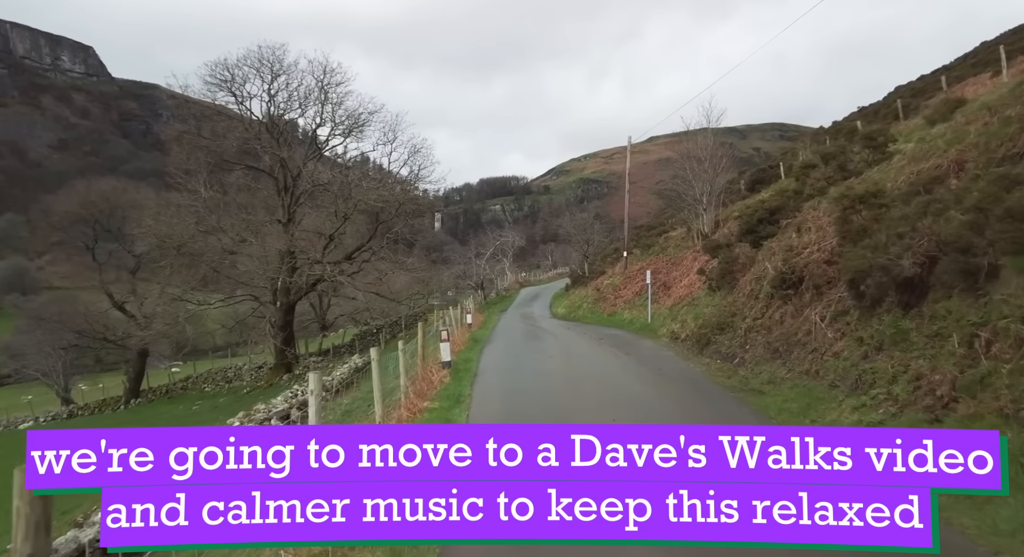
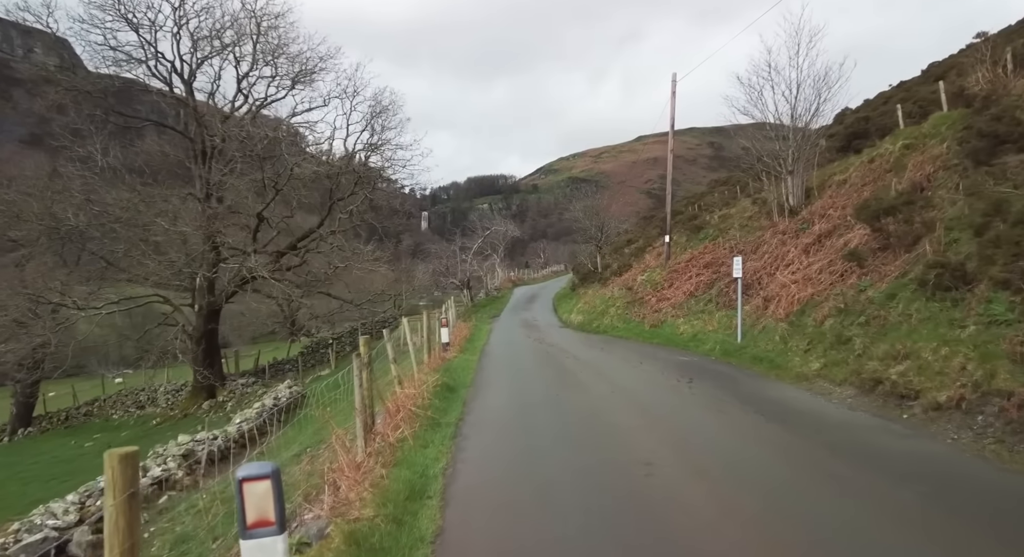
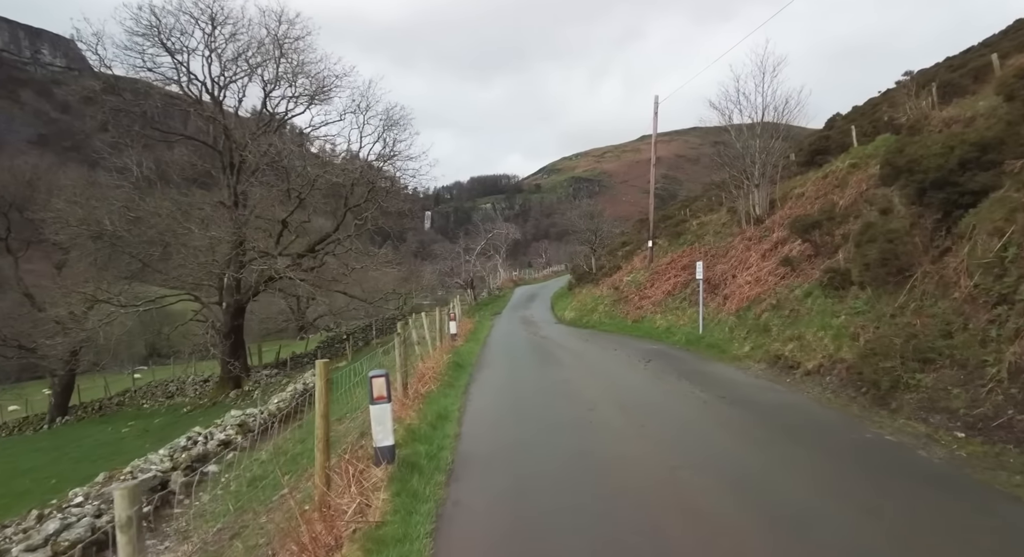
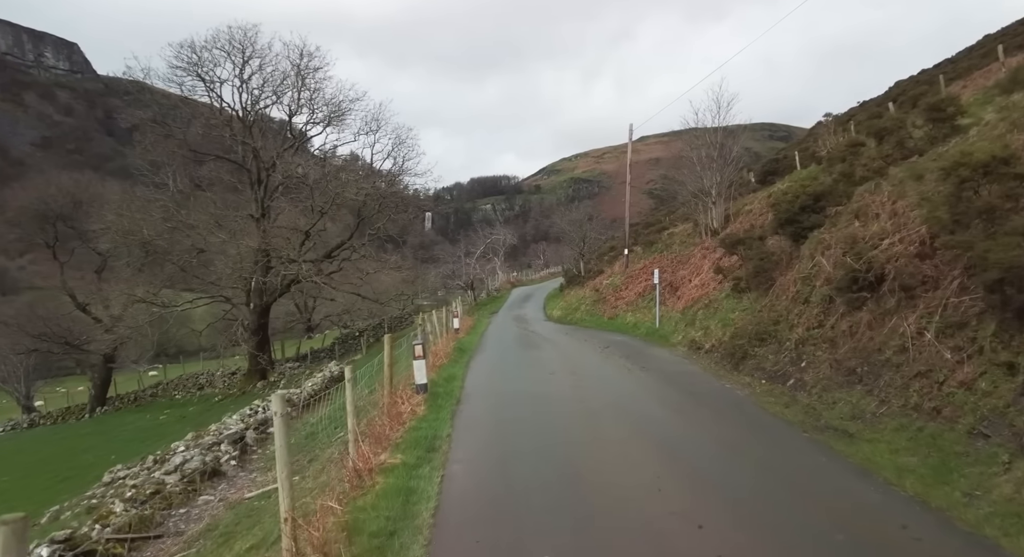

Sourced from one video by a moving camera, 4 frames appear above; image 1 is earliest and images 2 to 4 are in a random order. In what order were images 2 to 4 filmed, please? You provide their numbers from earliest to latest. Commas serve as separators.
4, 3, 2
